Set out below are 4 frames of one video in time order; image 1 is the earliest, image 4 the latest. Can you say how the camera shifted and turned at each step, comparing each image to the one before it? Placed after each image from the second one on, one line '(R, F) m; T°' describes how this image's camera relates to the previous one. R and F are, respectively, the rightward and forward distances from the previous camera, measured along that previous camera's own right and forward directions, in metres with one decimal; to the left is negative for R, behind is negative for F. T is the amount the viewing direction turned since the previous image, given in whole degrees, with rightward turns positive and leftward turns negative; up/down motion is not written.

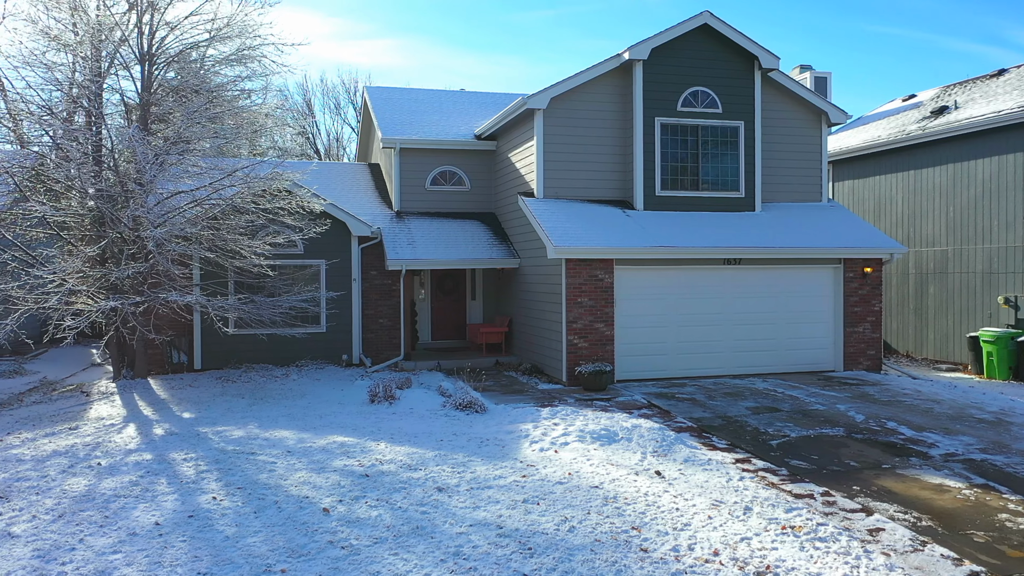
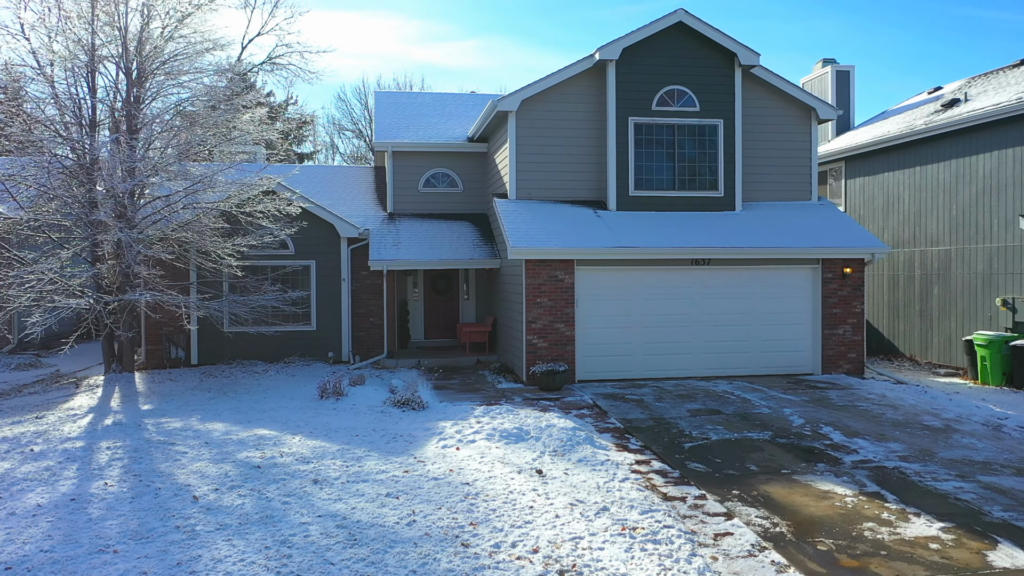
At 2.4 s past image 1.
(+1.6, -0.1) m; -5°
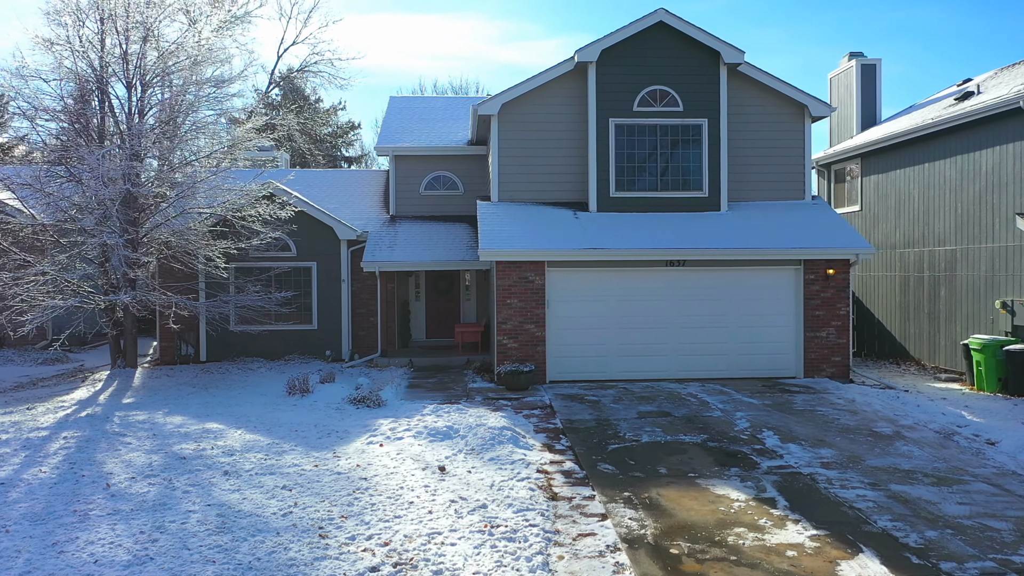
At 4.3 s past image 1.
(+1.5, -0.1) m; -5°
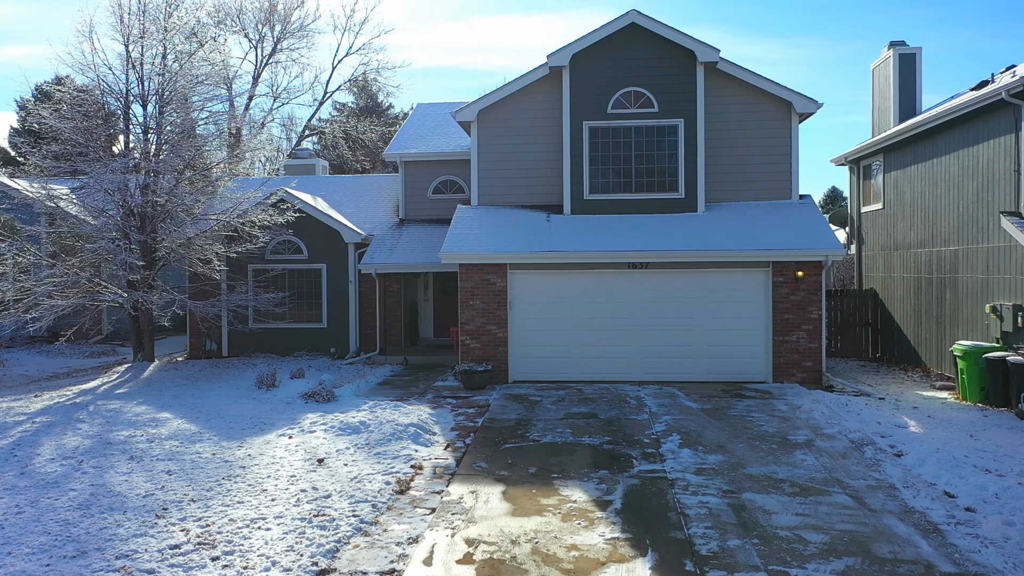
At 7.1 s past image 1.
(+2.2, -0.1) m; -8°
